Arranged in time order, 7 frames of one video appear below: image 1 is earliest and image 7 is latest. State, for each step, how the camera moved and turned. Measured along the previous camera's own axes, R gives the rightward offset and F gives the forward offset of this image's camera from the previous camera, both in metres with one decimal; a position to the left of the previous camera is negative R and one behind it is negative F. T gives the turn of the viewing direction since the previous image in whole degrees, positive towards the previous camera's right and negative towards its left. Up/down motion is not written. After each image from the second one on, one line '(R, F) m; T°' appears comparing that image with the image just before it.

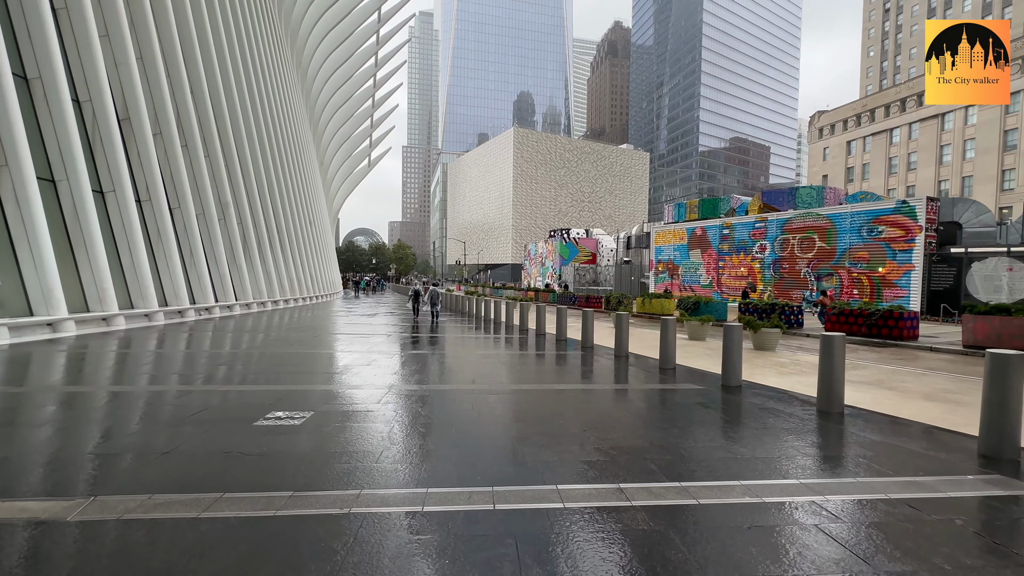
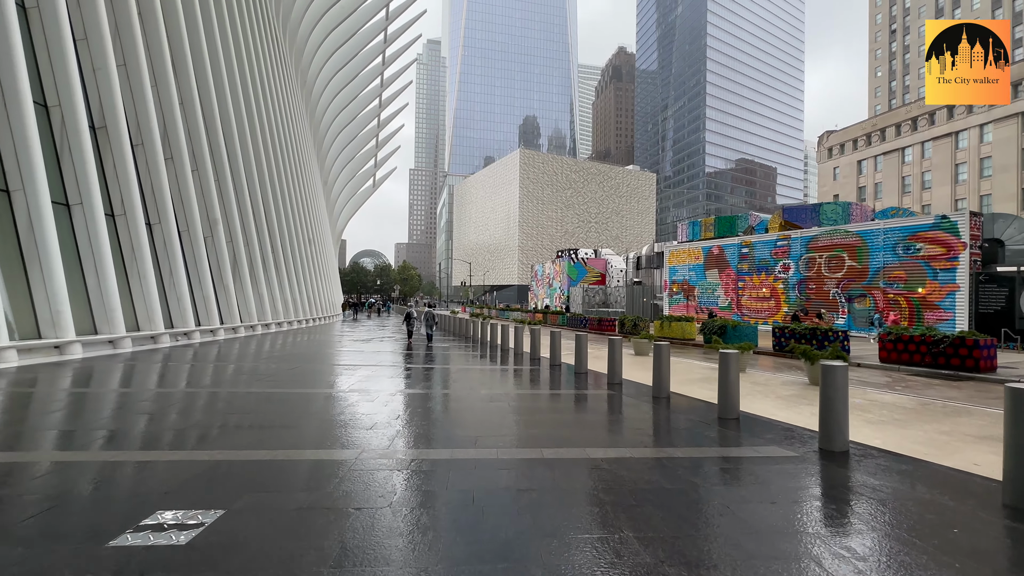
(-0.1, +1.4) m; -1°
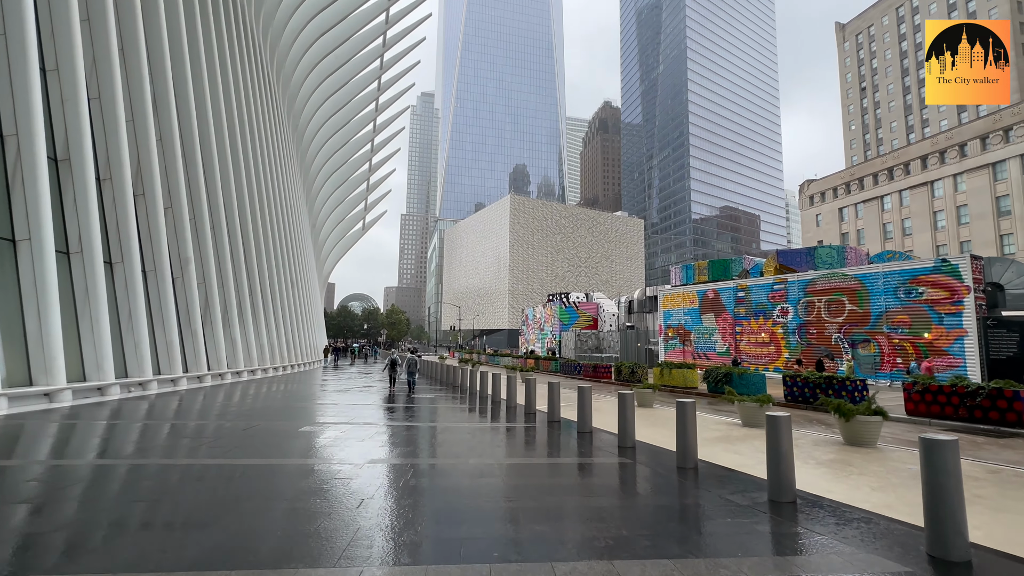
(-0.1, +0.9) m; +1°
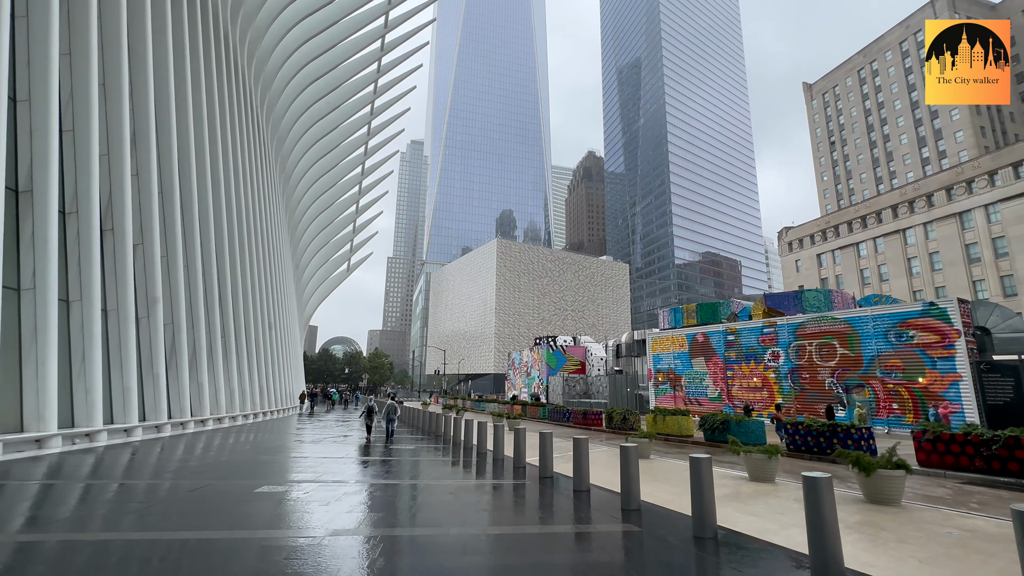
(0.0, +0.6) m; +2°
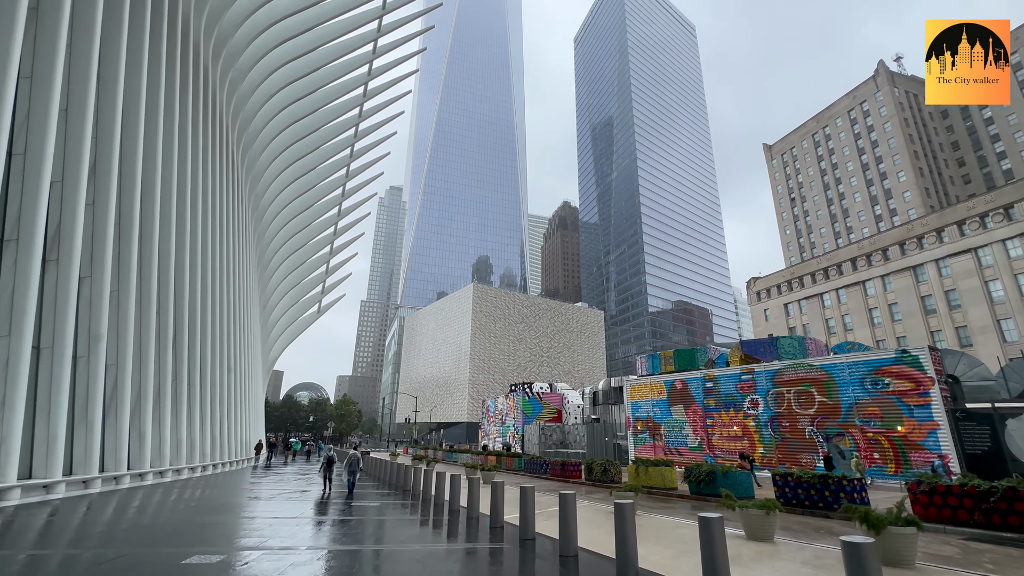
(-0.1, +0.5) m; +3°
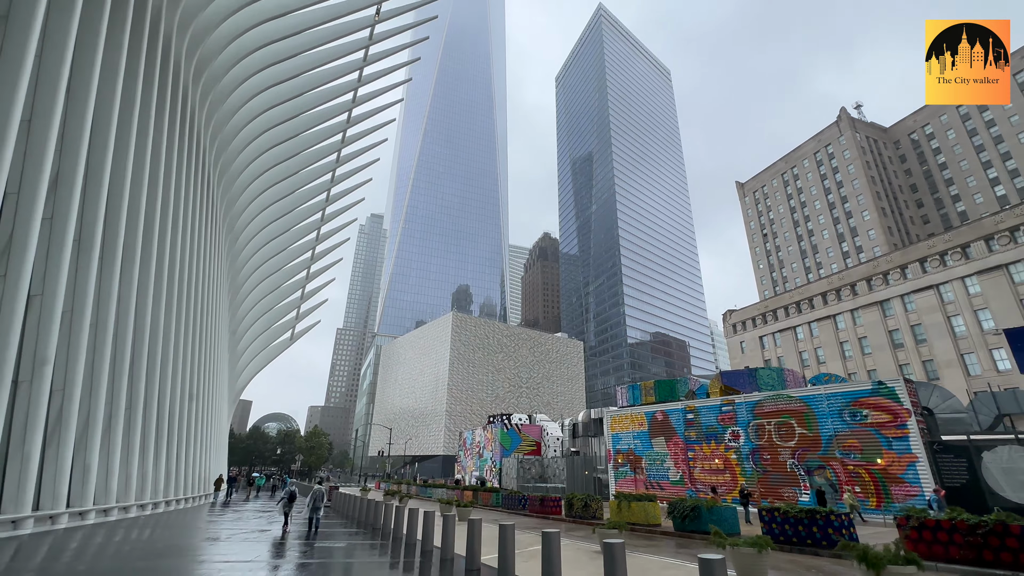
(0.0, +0.3) m; +3°
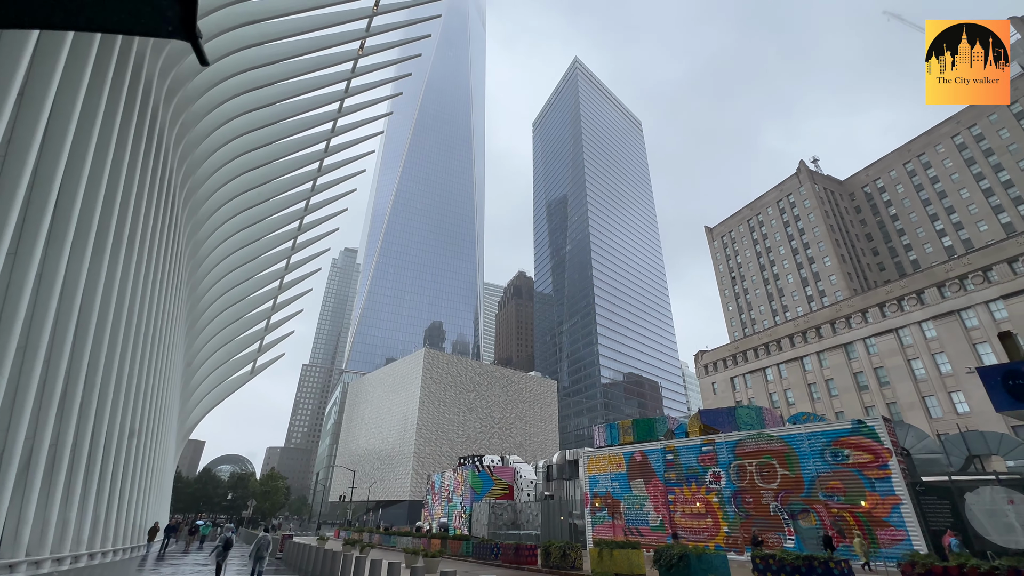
(-0.2, +0.6) m; +3°
